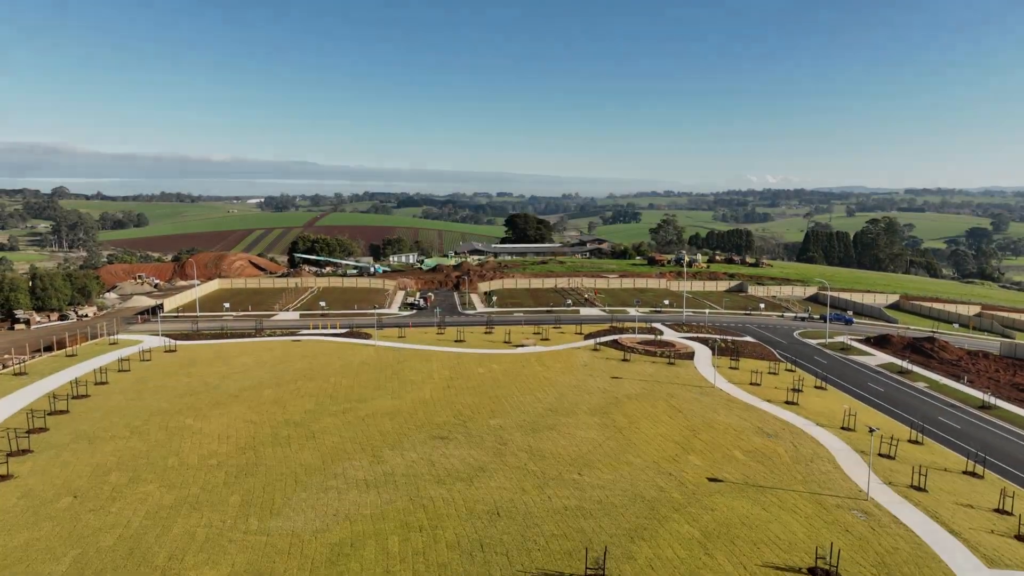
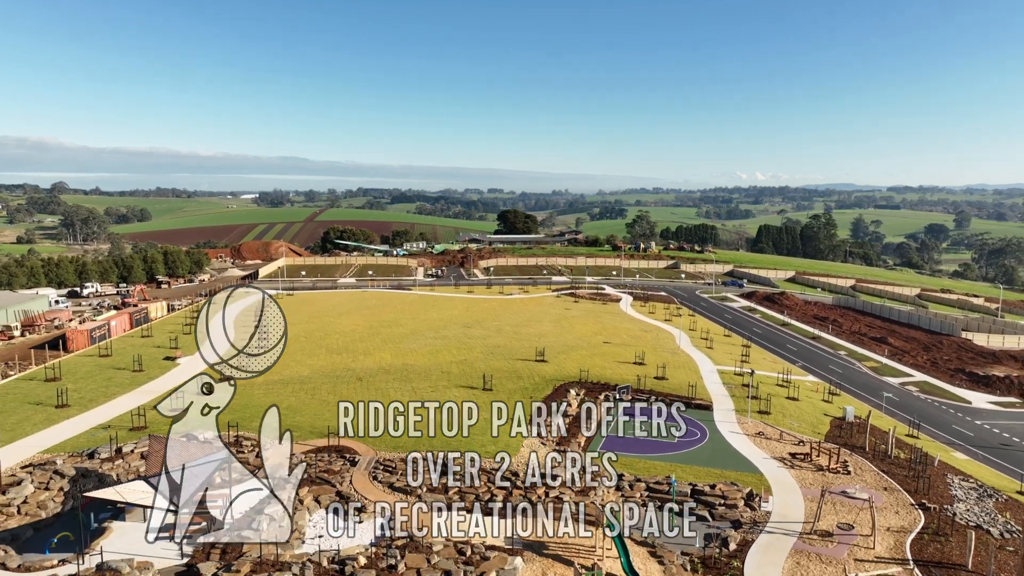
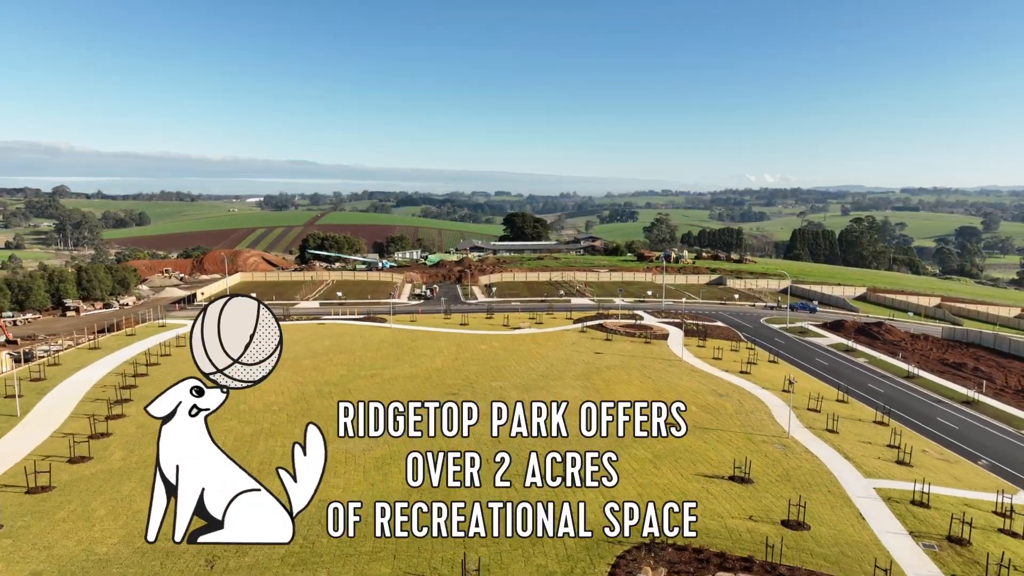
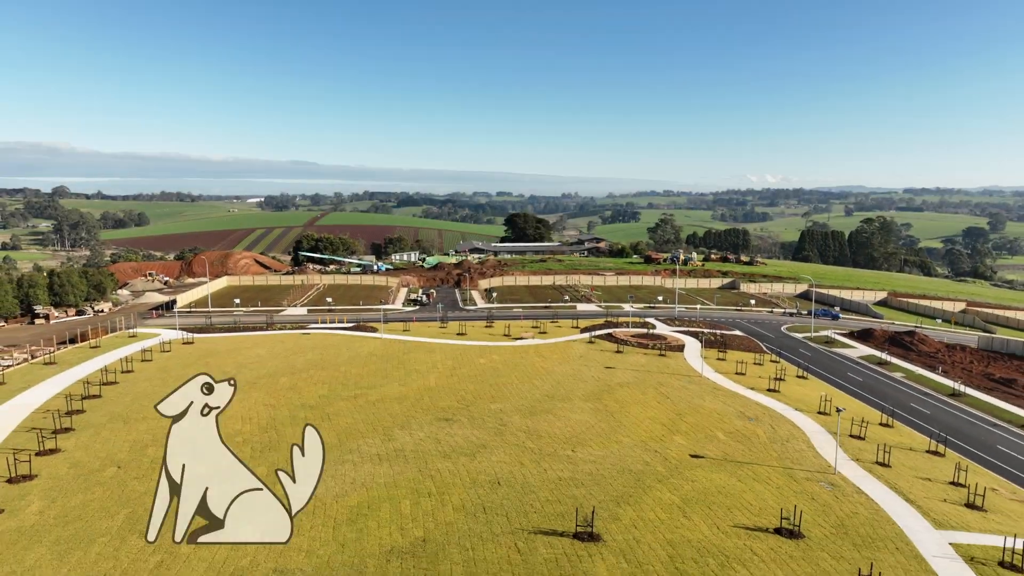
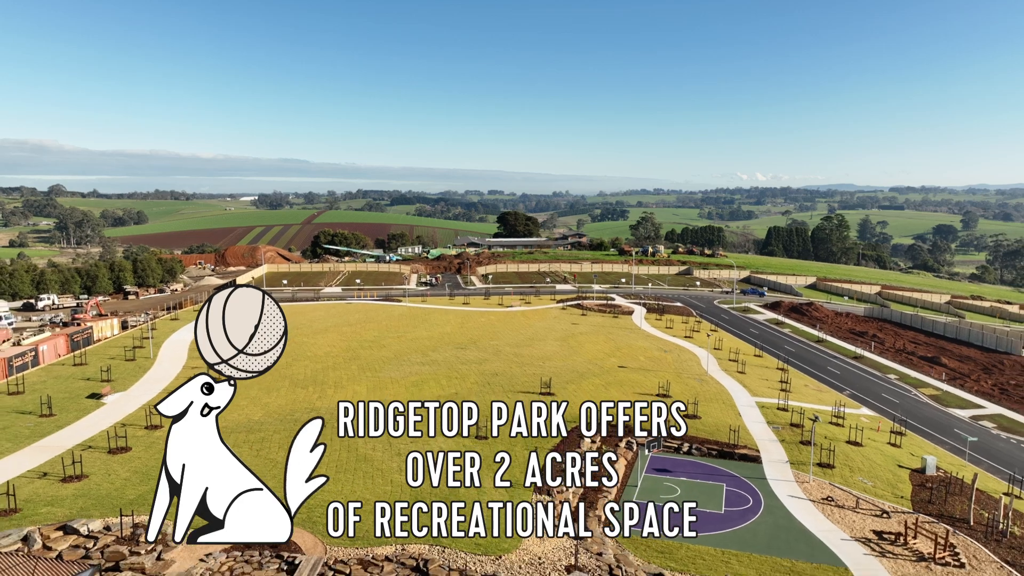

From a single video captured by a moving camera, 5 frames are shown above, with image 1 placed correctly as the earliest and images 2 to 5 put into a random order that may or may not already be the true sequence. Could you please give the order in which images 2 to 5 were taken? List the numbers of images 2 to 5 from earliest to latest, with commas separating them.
4, 3, 5, 2
